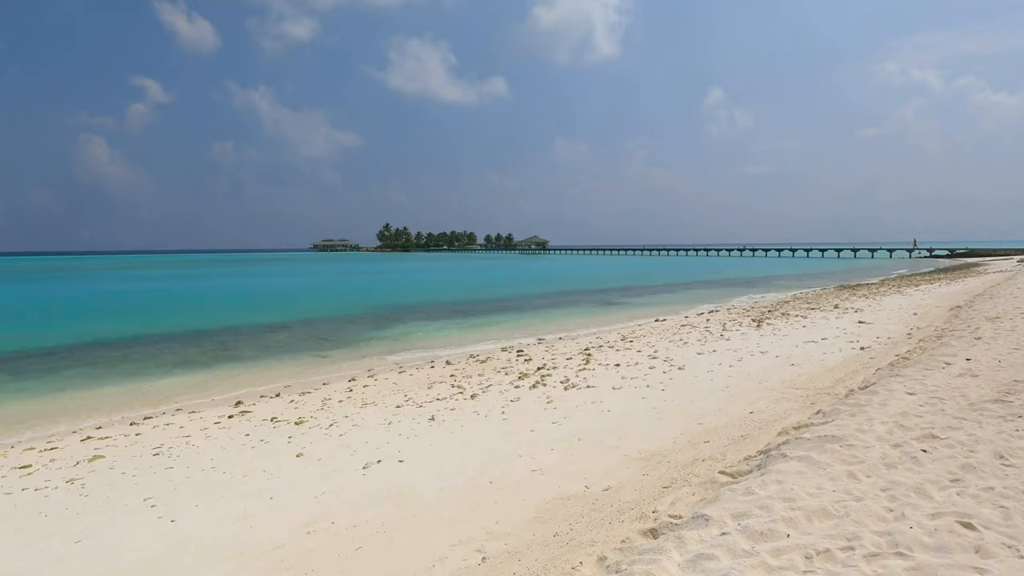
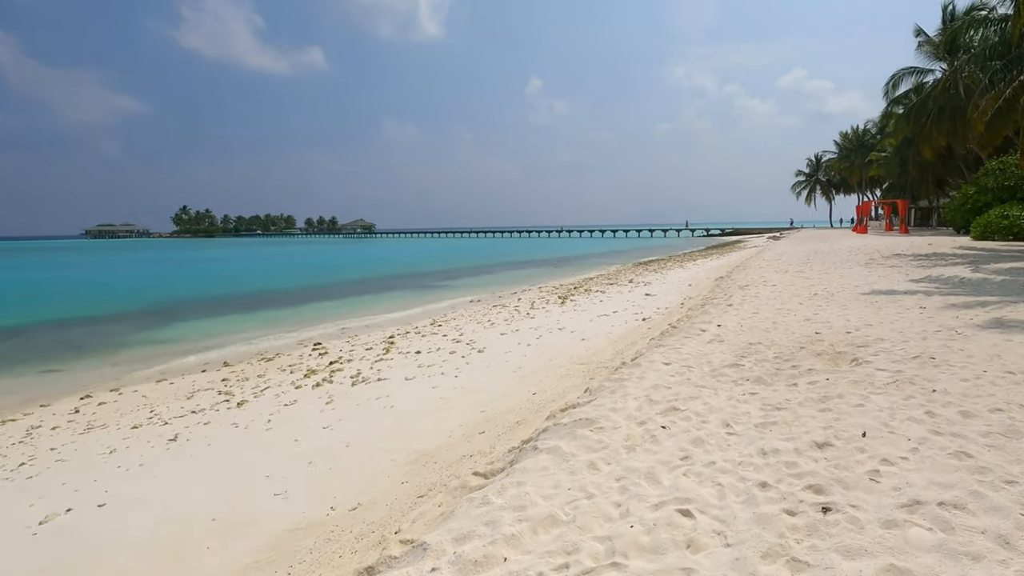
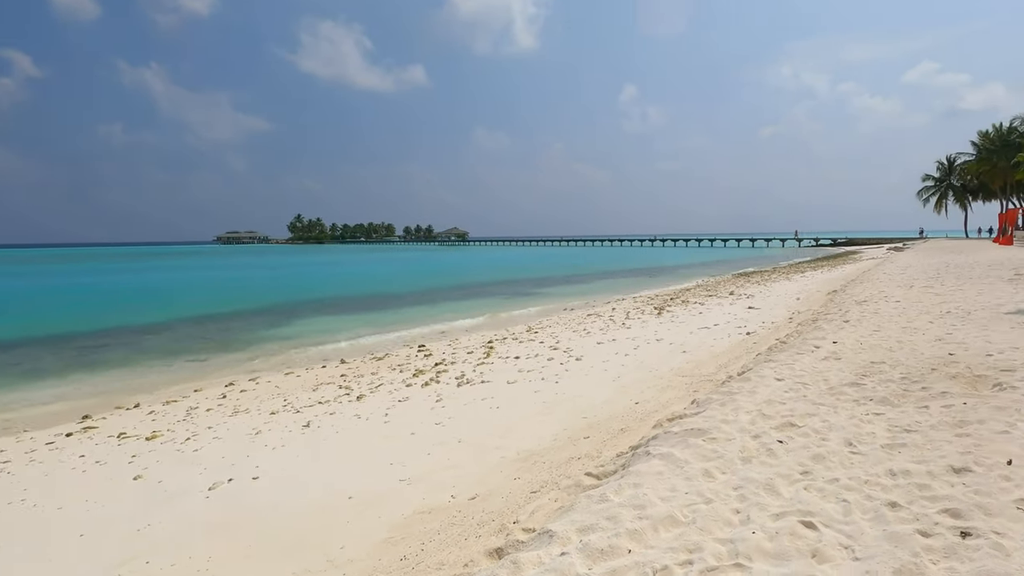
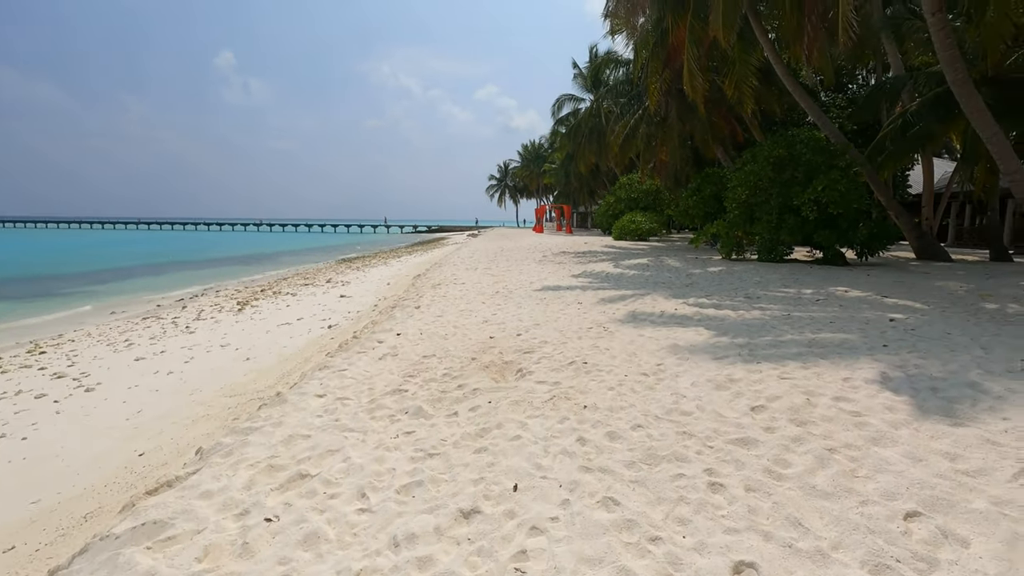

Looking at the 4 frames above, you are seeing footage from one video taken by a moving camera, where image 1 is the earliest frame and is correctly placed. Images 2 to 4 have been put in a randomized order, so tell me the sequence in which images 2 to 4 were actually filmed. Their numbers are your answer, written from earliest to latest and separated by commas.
3, 2, 4
